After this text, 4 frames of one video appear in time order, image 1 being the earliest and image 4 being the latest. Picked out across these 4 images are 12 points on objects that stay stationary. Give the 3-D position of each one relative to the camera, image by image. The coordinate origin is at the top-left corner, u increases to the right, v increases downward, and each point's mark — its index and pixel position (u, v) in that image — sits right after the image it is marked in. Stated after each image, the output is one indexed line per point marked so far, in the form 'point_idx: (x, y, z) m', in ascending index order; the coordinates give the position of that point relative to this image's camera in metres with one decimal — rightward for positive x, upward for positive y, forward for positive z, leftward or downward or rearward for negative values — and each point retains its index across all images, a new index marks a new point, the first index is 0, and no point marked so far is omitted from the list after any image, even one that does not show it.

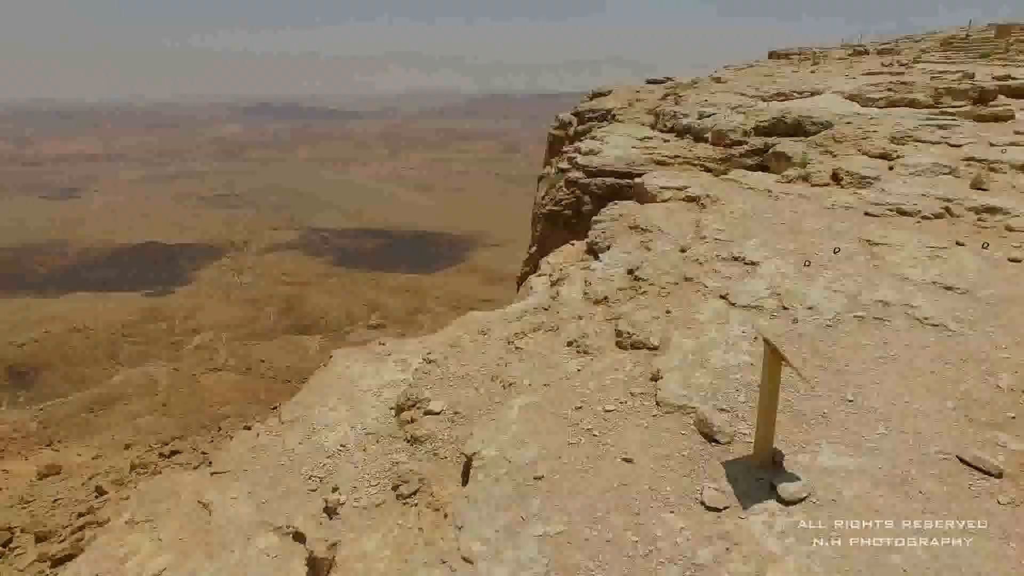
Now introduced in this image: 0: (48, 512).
0: (-8.4, -4.1, +11.9) m
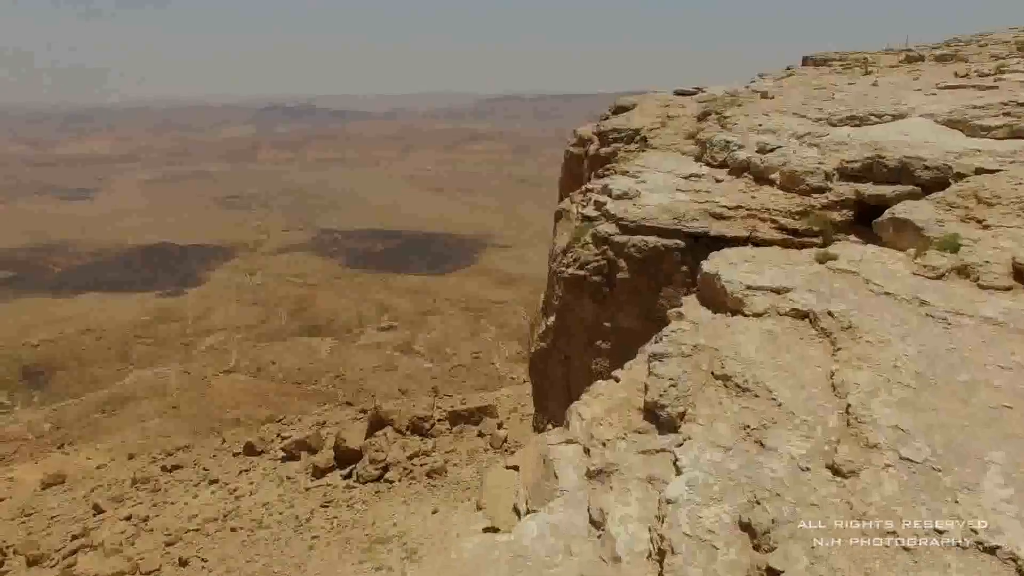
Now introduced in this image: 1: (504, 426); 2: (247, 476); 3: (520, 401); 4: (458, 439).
0: (-8.2, -4.3, +11.5) m
1: (-0.1, -2.4, +11.4) m
2: (-4.8, -3.4, +11.9) m
3: (+0.2, -2.3, +13.1) m
4: (-0.9, -2.6, +11.2) m
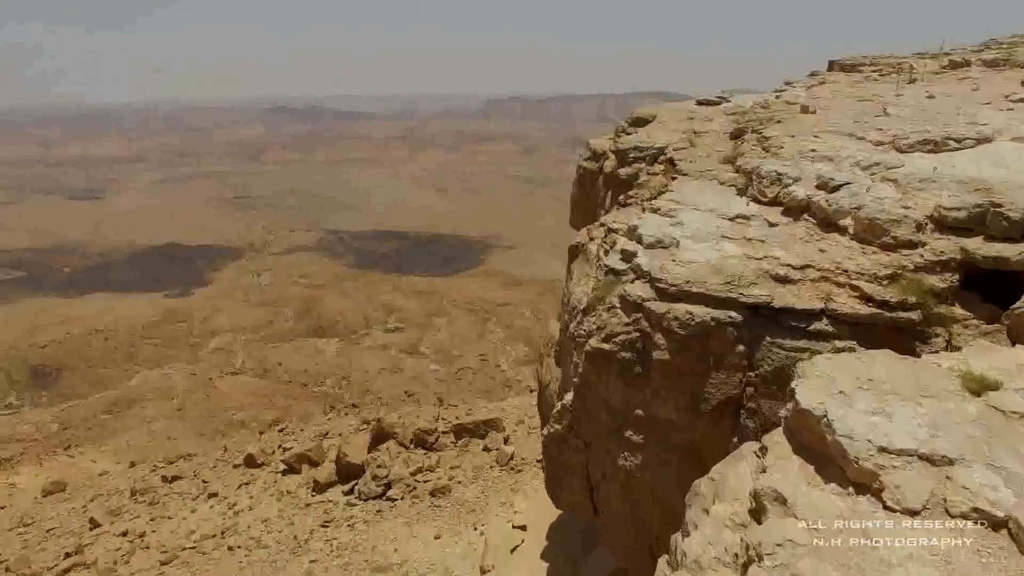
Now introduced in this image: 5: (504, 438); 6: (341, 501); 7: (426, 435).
0: (-8.1, -4.4, +11.2) m
1: (0.0, -2.6, +11.1) m
2: (-4.7, -3.6, +11.6) m
3: (+0.3, -2.4, +12.7) m
4: (-0.8, -2.8, +10.9) m
5: (-0.1, -2.6, +11.1) m
6: (-2.7, -3.3, +10.2) m
7: (-1.5, -2.5, +11.2) m
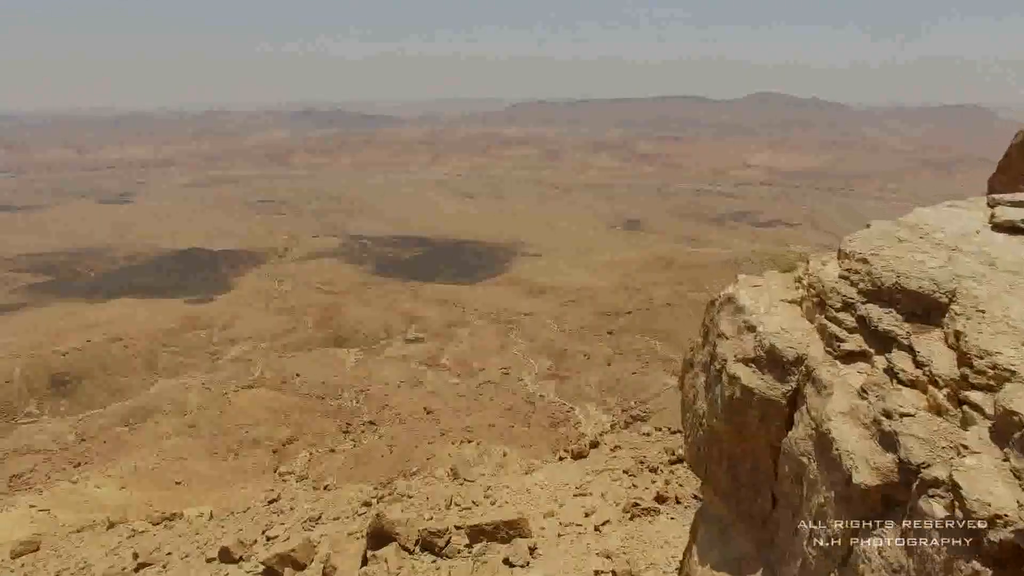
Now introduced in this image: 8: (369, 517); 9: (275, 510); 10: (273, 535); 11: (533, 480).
0: (-7.8, -5.4, +9.3) m
1: (+0.4, -3.6, +8.8) m
2: (-4.3, -4.6, +9.5) m
3: (+0.7, -3.4, +10.4) m
4: (-0.4, -3.8, +8.6) m
5: (+0.2, -3.5, +8.8) m
6: (-2.3, -4.3, +8.0) m
7: (-1.1, -3.5, +9.0) m
8: (-2.4, -3.8, +10.7) m
9: (-4.5, -4.2, +12.0) m
10: (-4.0, -4.1, +10.9) m
11: (+0.4, -3.4, +11.1) m
